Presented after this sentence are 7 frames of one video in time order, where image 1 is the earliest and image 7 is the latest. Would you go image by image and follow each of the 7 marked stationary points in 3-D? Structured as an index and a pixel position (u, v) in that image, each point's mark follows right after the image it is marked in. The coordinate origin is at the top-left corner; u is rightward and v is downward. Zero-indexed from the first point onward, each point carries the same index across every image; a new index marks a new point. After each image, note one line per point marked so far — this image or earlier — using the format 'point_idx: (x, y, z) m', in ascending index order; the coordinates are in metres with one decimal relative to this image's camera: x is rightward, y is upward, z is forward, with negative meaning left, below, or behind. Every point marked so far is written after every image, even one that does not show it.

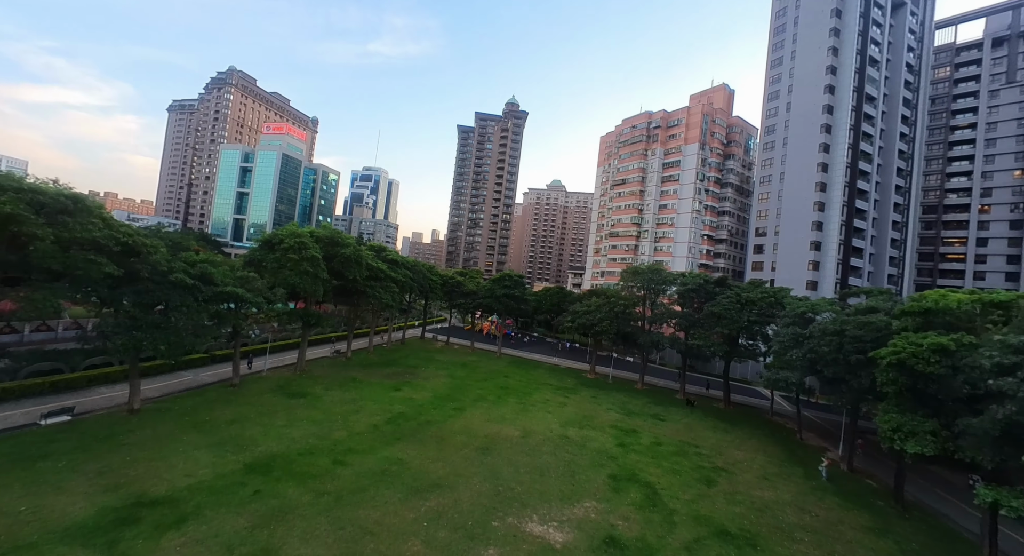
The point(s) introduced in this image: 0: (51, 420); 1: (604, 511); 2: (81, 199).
0: (-17.4, -5.4, +18.0) m
1: (+3.0, -7.6, +15.5) m
2: (-14.1, +2.8, +15.8) m
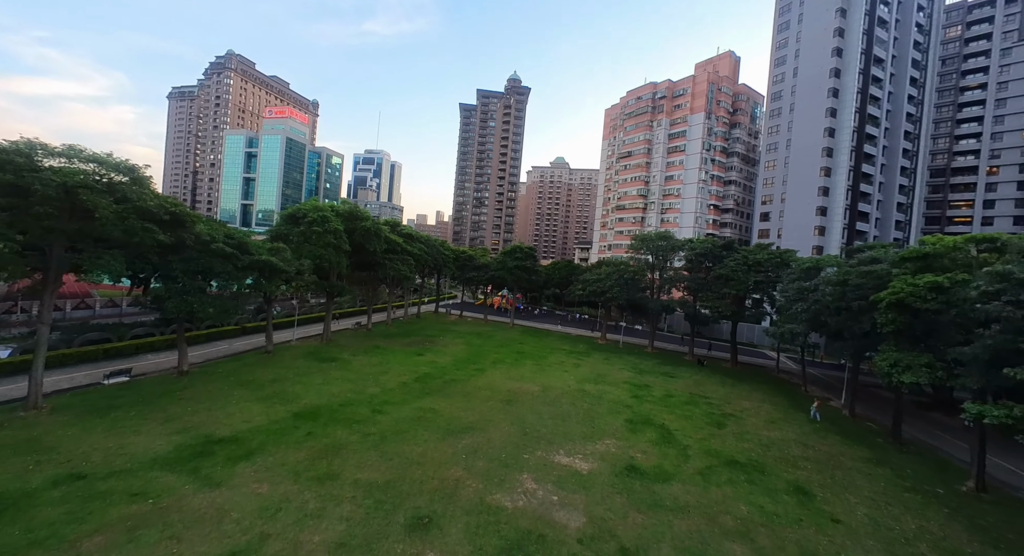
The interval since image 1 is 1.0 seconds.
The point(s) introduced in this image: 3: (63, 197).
0: (-16.5, -4.2, +19.6) m
1: (+3.9, -6.0, +17.0) m
2: (-13.4, +3.9, +17.0) m
3: (-14.4, +2.6, +15.0) m
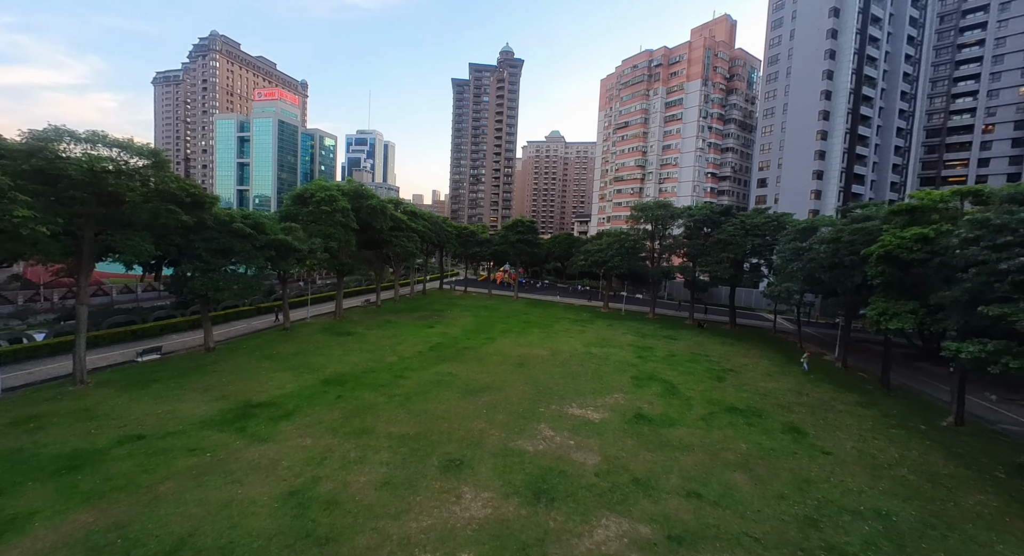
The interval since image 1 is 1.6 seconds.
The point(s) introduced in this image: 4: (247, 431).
0: (-15.9, -3.5, +20.7) m
1: (+4.5, -4.6, +18.2) m
2: (-13.2, +4.7, +17.8) m
3: (-14.1, +3.2, +15.8) m
4: (-7.7, -4.4, +13.8) m
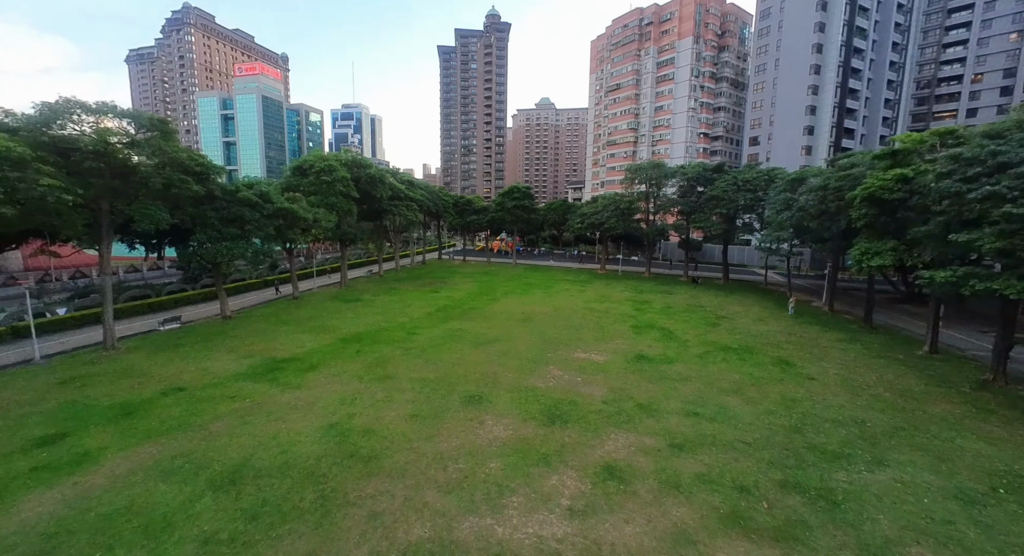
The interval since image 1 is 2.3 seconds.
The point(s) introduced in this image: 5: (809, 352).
0: (-15.7, -2.2, +21.7) m
1: (+4.8, -2.7, +19.4) m
2: (-13.2, +5.9, +18.3) m
3: (-14.0, +4.3, +16.4) m
4: (-7.3, -3.2, +14.9) m
5: (+11.4, -2.9, +18.3) m
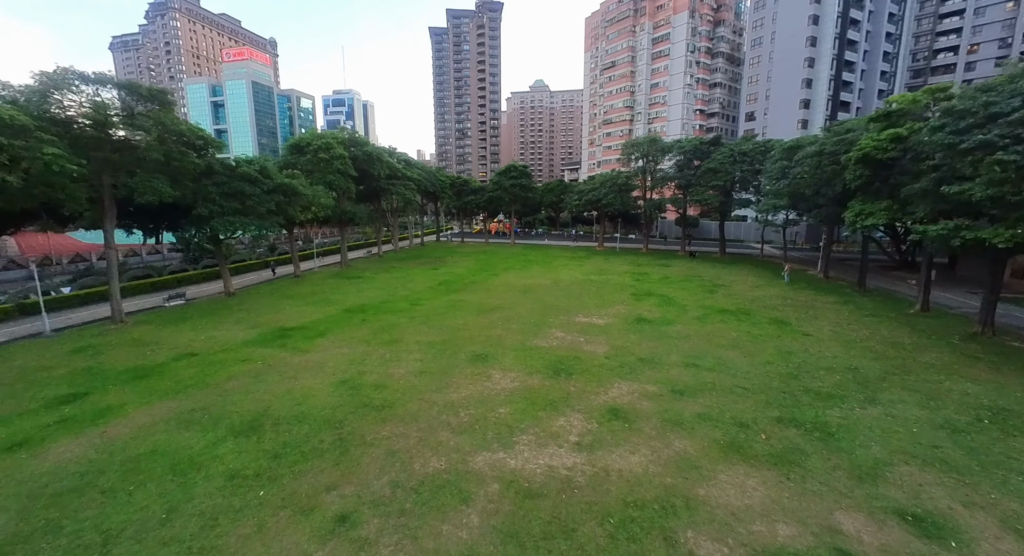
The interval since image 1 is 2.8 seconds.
0: (-15.6, -1.1, +21.9) m
1: (+4.9, -1.3, +19.8) m
2: (-13.2, +6.9, +18.3) m
3: (-14.1, +5.2, +16.4) m
4: (-7.1, -2.2, +15.2) m
5: (+11.5, -1.4, +18.7) m
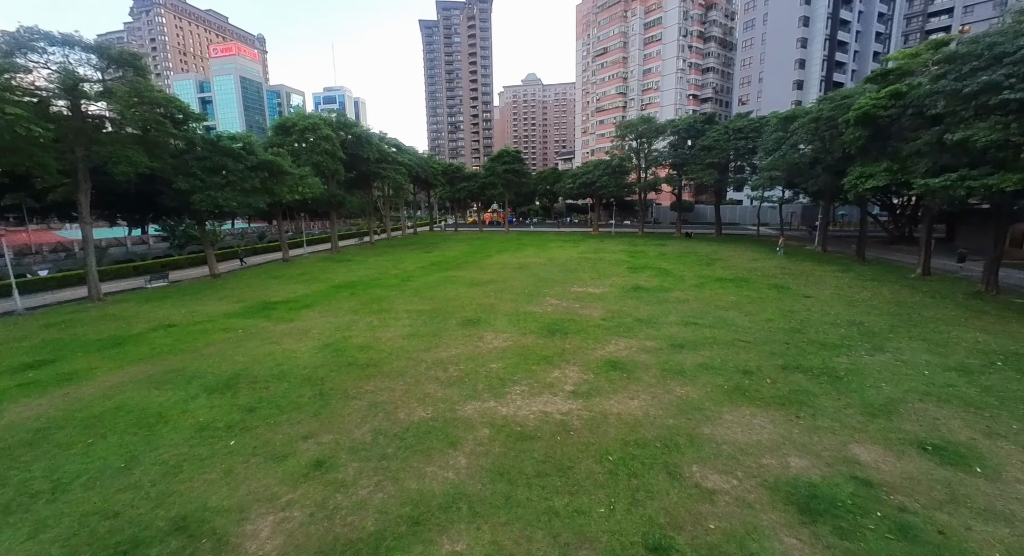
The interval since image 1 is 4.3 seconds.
0: (-15.9, -0.2, +21.3) m
1: (+4.7, -0.1, +19.3) m
2: (-13.6, +7.8, +17.6) m
3: (-14.4, +6.1, +15.7) m
4: (-7.4, -1.2, +14.6) m
5: (+11.2, -0.1, +18.3) m
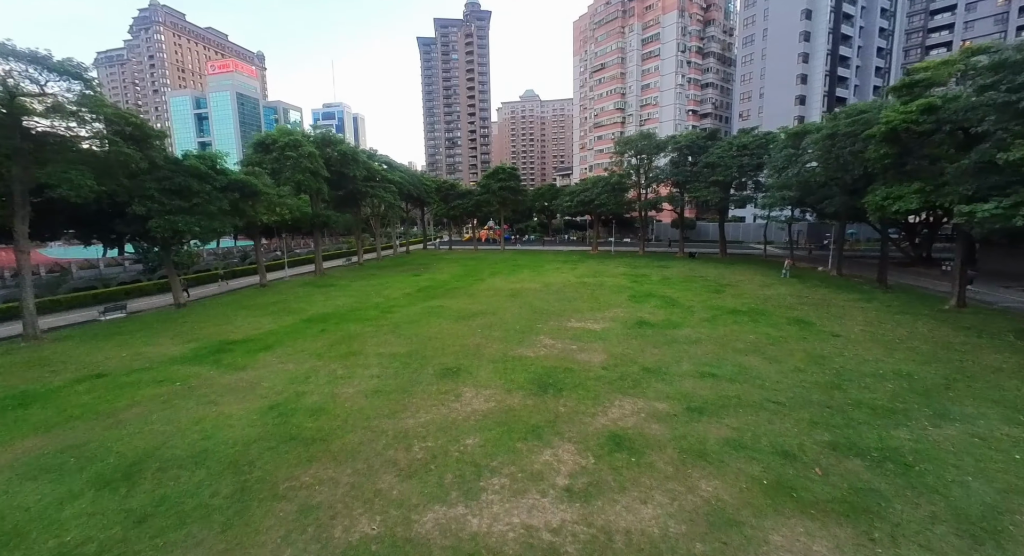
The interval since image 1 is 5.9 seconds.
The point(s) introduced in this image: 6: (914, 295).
0: (-16.2, -1.5, +19.4) m
1: (+4.3, -1.2, +17.5) m
2: (-14.0, +6.6, +15.9) m
3: (-14.8, +5.0, +14.0) m
4: (-7.7, -2.2, +12.7) m
5: (+10.9, -1.2, +16.5) m
6: (+15.8, -0.6, +18.7) m
